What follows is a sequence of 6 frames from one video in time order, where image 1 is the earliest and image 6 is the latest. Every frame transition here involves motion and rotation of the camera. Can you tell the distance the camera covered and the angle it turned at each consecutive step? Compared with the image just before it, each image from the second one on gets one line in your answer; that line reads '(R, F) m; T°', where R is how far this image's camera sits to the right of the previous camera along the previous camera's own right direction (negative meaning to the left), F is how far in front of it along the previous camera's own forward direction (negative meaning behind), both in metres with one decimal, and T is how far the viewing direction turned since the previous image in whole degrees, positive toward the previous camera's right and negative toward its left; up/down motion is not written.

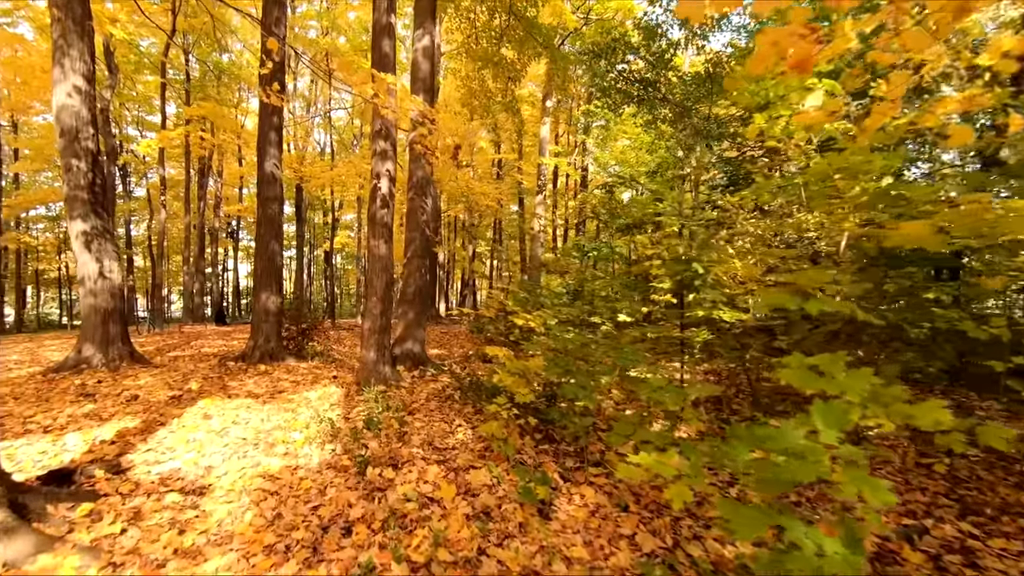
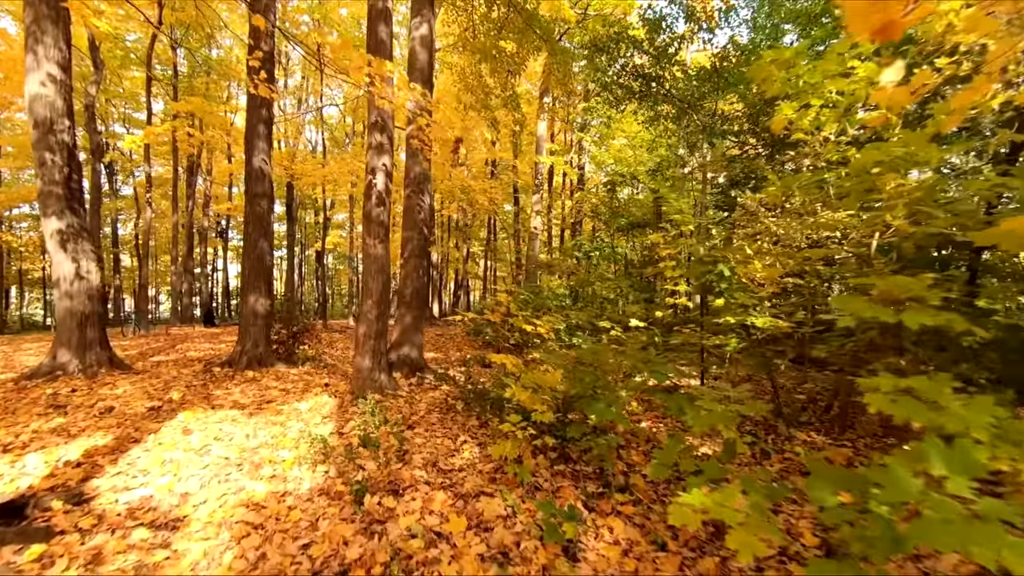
(-0.1, +0.4) m; +1°
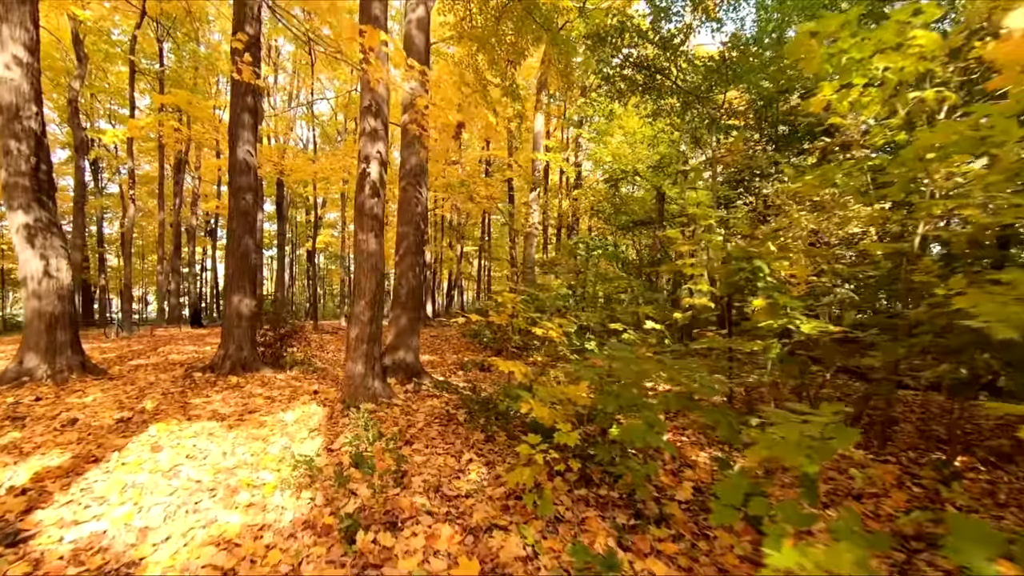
(-0.1, +0.5) m; +1°
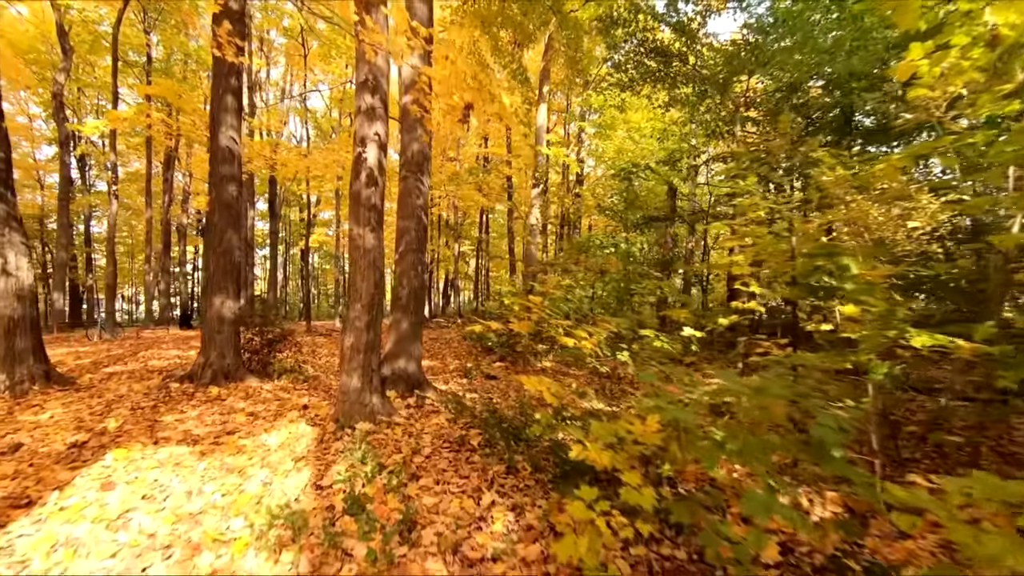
(-0.2, +0.7) m; +1°
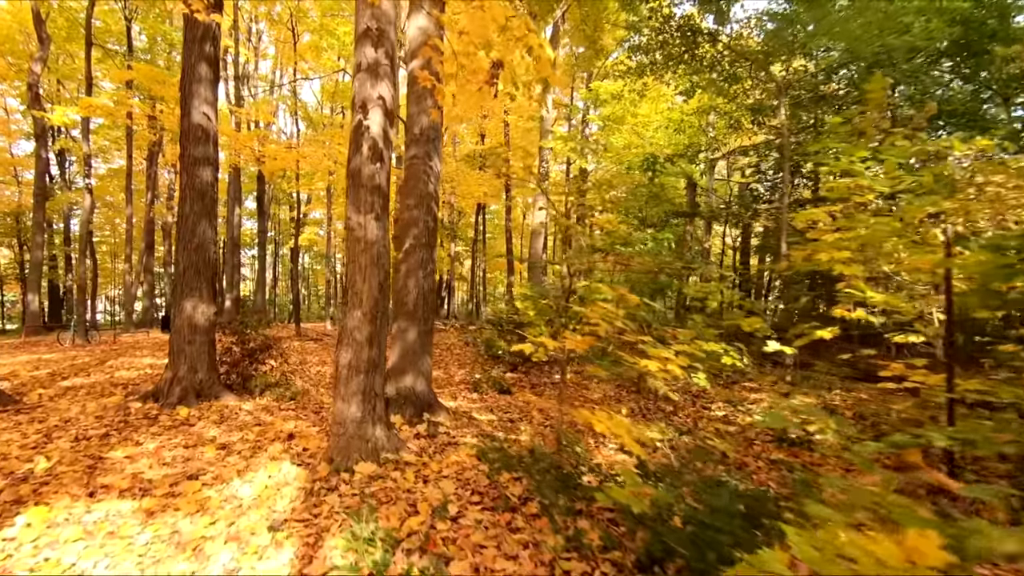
(-0.4, +1.0) m; +1°
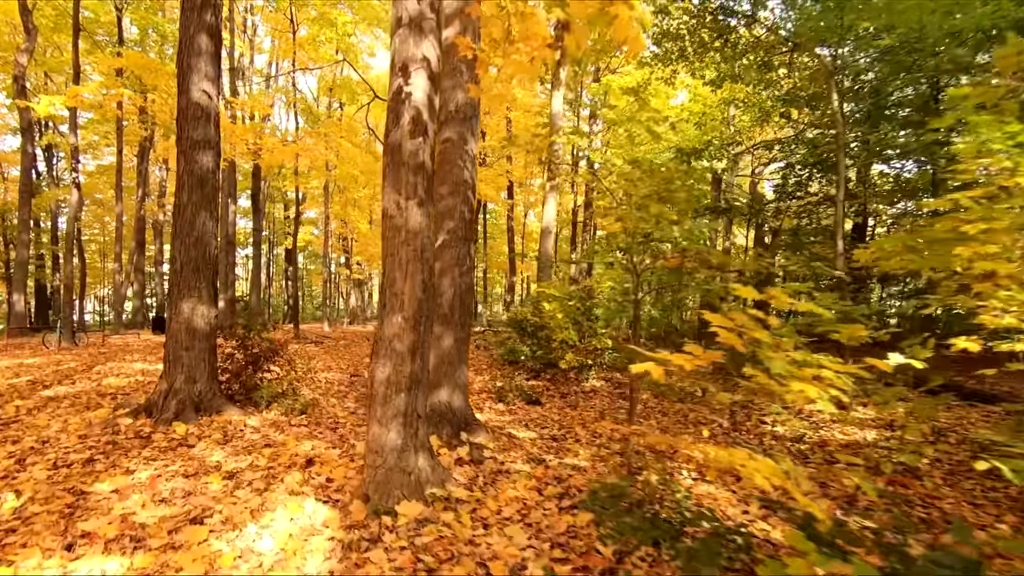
(-0.5, +0.7) m; +1°
